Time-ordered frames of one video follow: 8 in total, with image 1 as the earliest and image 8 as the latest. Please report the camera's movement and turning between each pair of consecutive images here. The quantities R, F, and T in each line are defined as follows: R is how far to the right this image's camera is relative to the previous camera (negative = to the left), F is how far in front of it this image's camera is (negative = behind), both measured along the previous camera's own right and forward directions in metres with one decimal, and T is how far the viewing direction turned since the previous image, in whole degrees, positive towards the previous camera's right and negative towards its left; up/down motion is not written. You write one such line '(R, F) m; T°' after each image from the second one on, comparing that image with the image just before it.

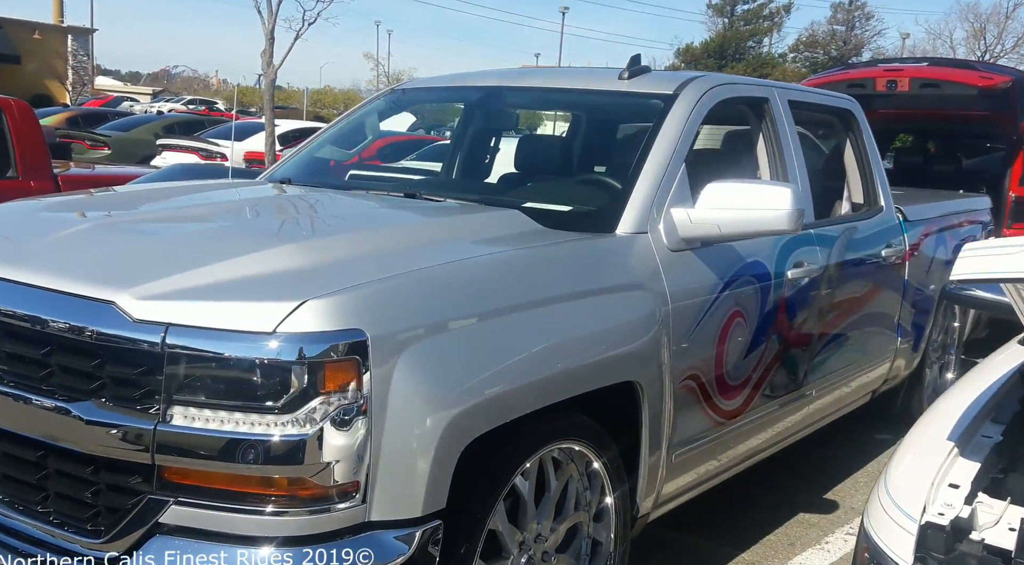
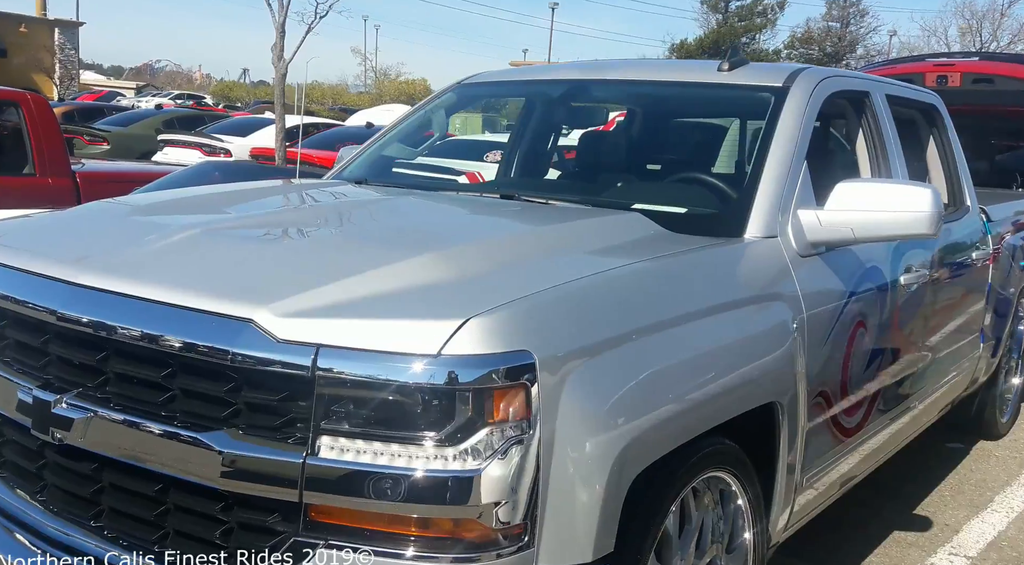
(-0.4, +0.2) m; +1°
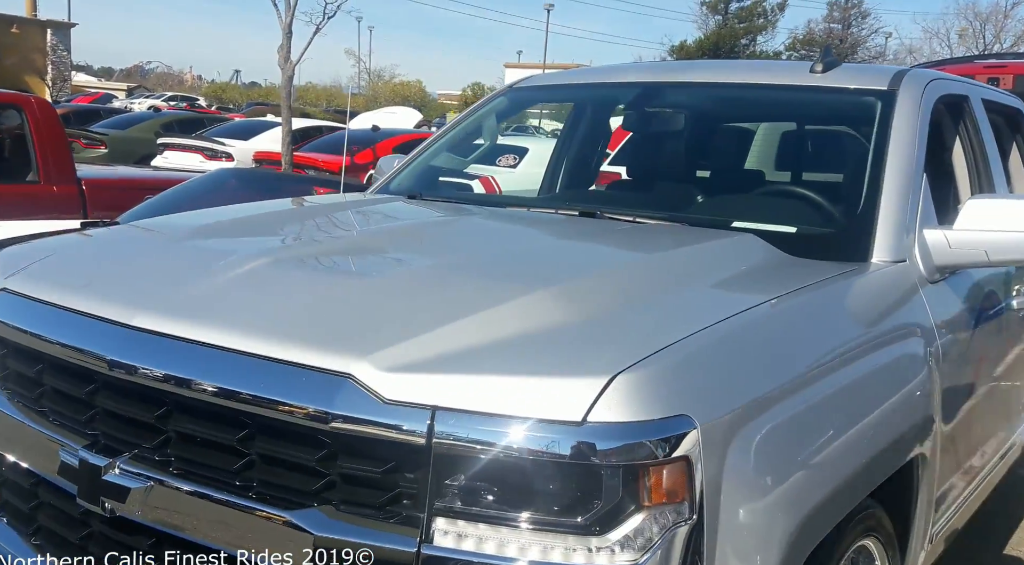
(-0.3, +0.3) m; +1°
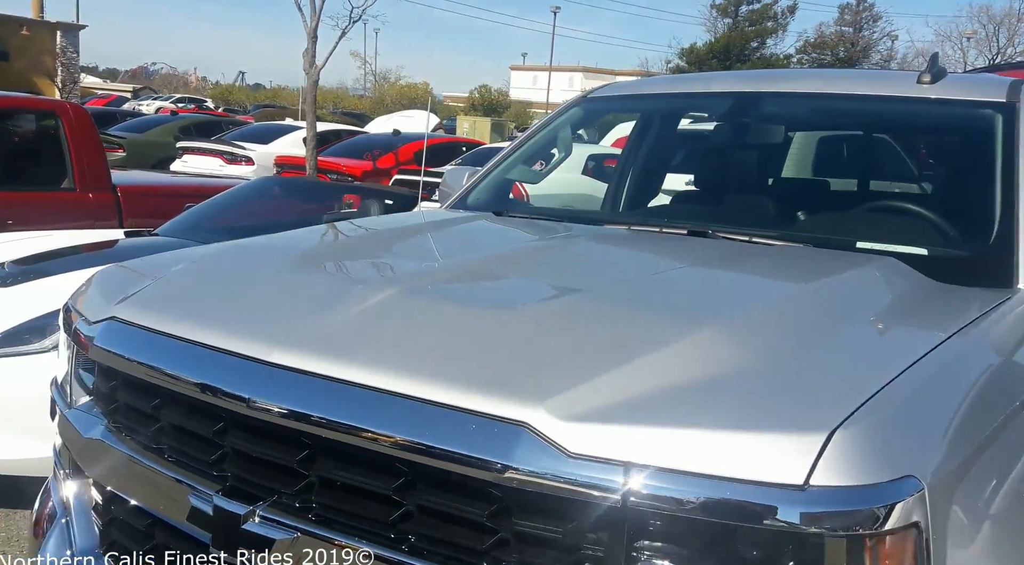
(-0.3, +0.1) m; 0°
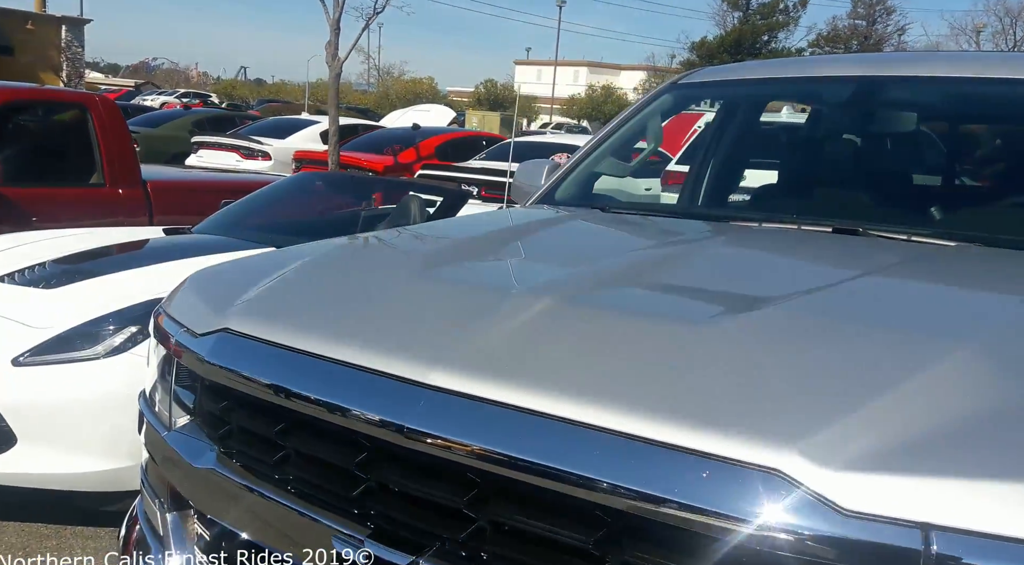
(-0.3, +0.2) m; 0°
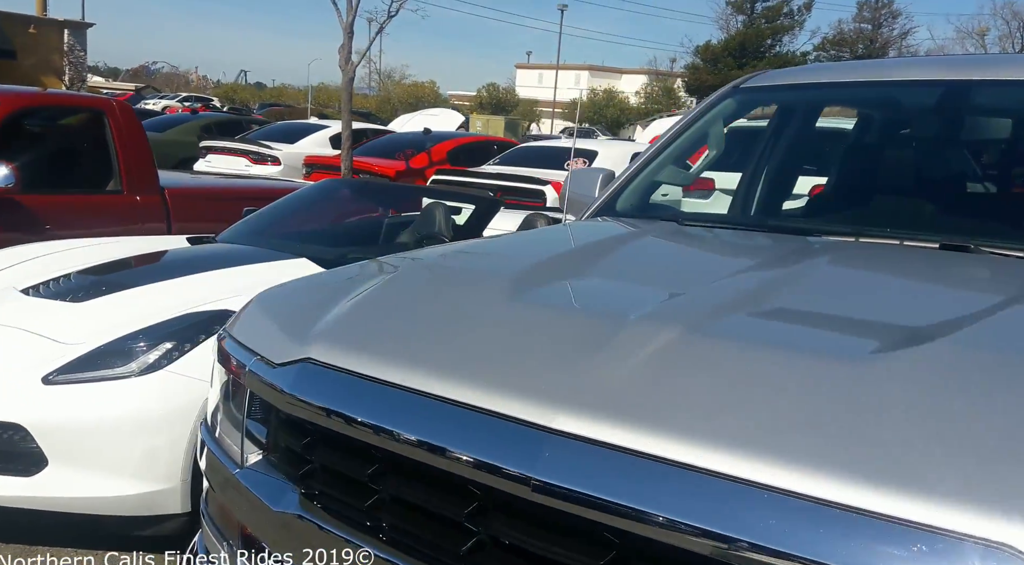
(-0.2, +0.1) m; 0°
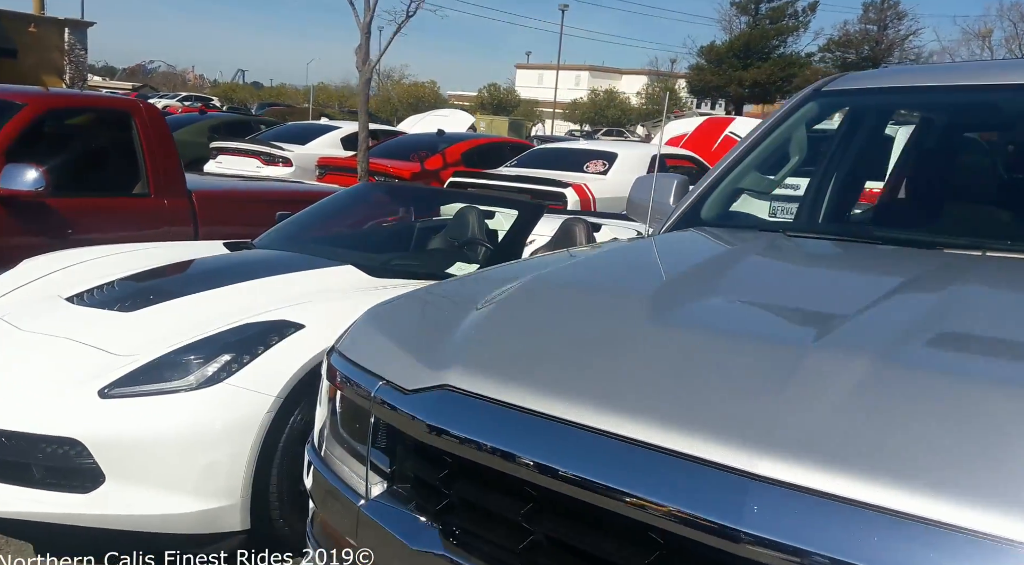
(-0.3, +0.1) m; 0°
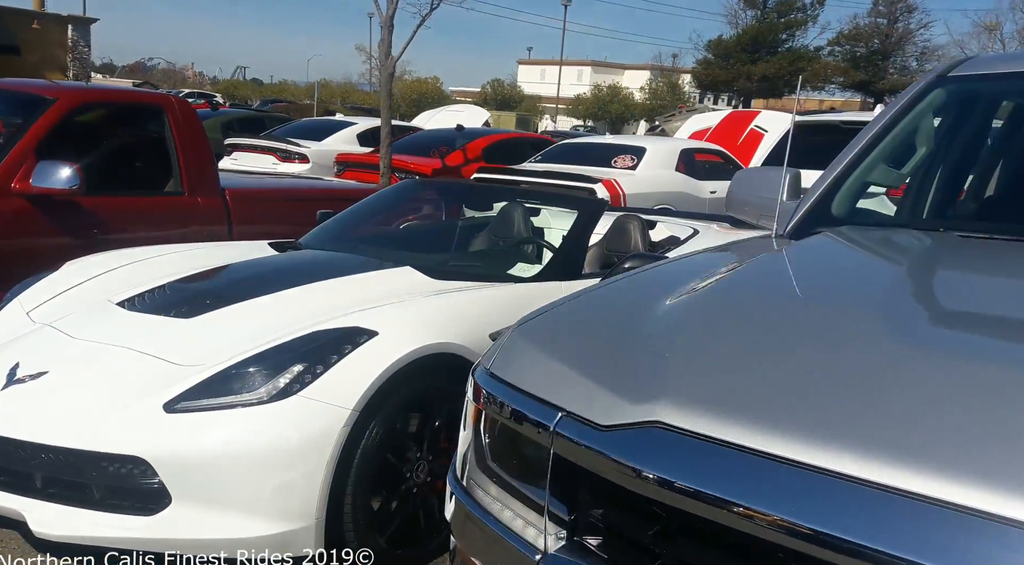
(-0.3, +0.2) m; 0°
